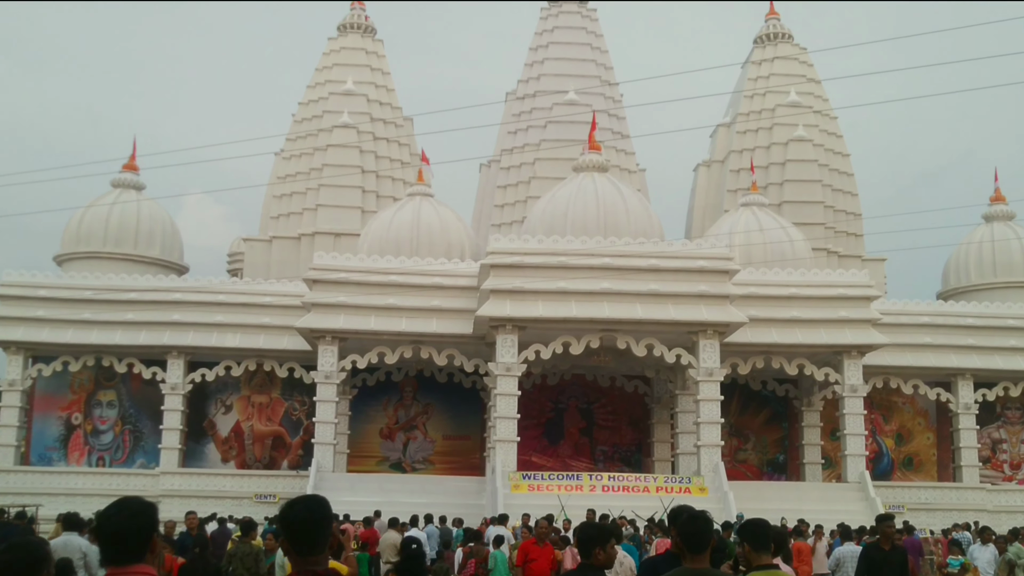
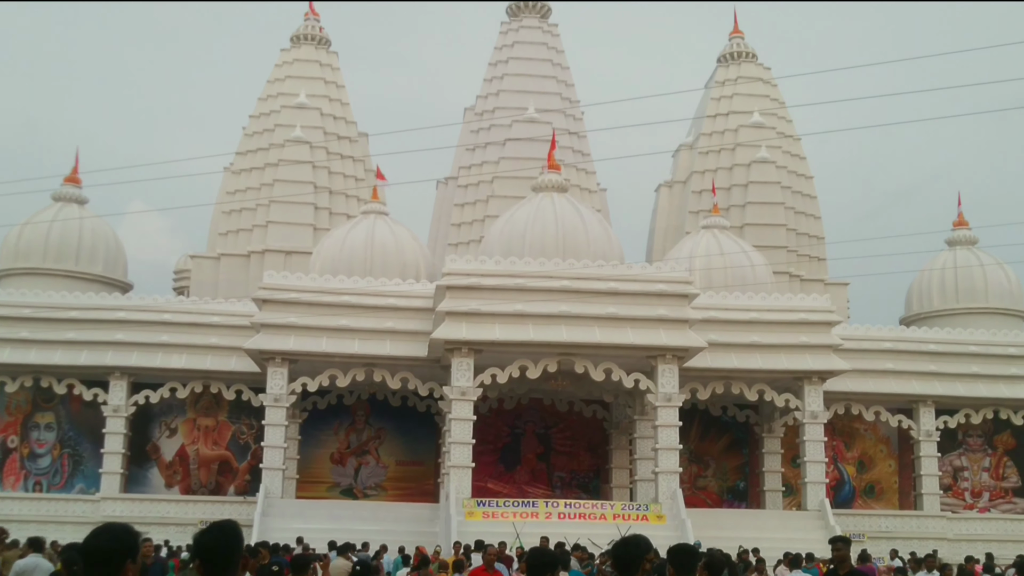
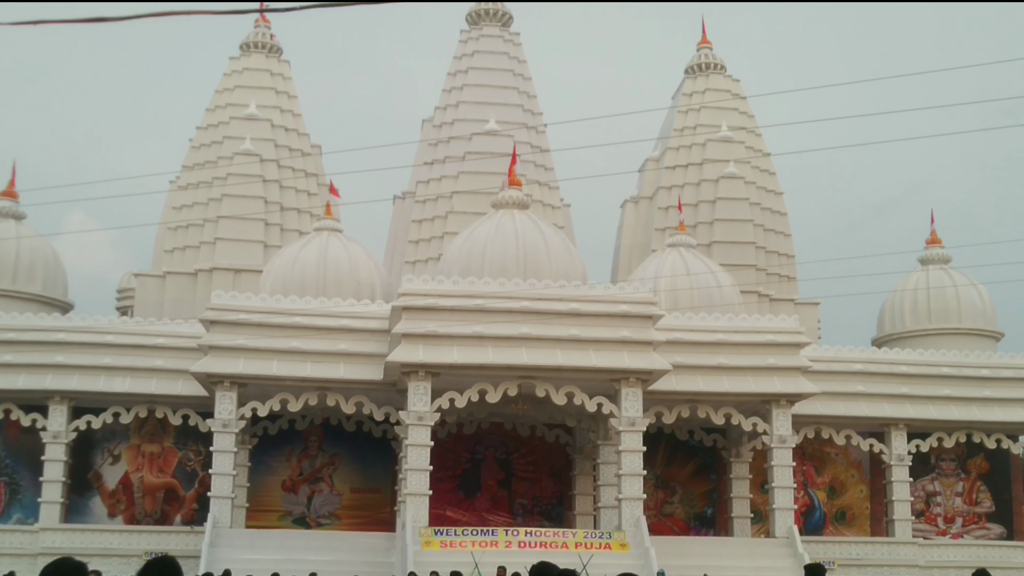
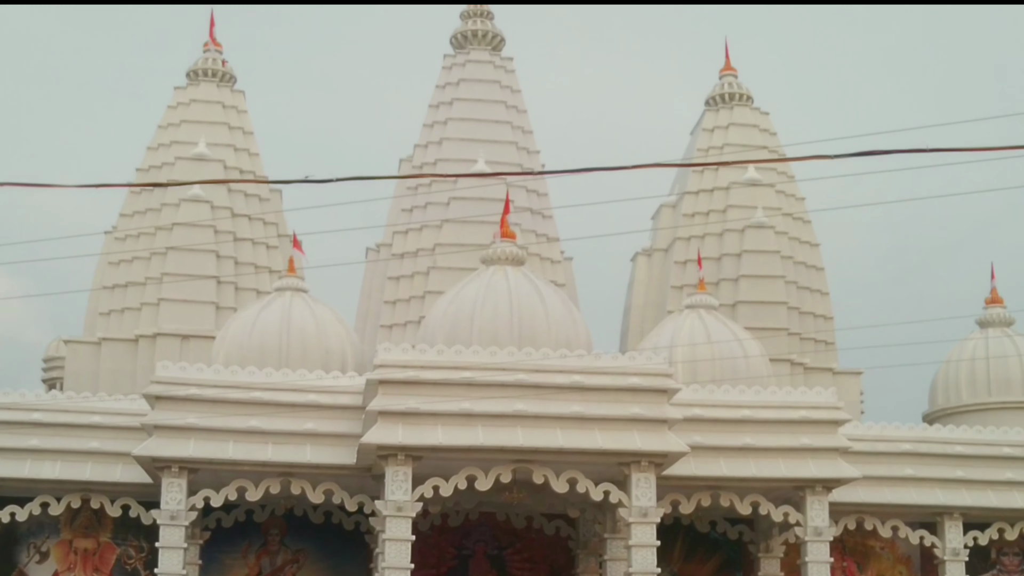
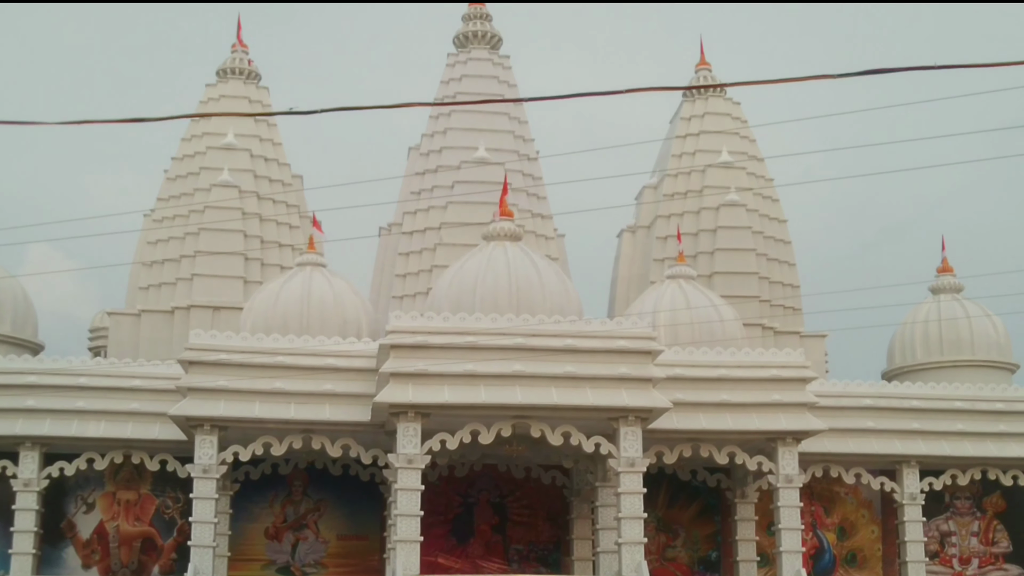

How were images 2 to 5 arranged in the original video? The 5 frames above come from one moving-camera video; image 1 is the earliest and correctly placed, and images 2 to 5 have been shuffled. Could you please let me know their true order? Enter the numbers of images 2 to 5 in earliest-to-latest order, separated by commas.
2, 3, 5, 4
